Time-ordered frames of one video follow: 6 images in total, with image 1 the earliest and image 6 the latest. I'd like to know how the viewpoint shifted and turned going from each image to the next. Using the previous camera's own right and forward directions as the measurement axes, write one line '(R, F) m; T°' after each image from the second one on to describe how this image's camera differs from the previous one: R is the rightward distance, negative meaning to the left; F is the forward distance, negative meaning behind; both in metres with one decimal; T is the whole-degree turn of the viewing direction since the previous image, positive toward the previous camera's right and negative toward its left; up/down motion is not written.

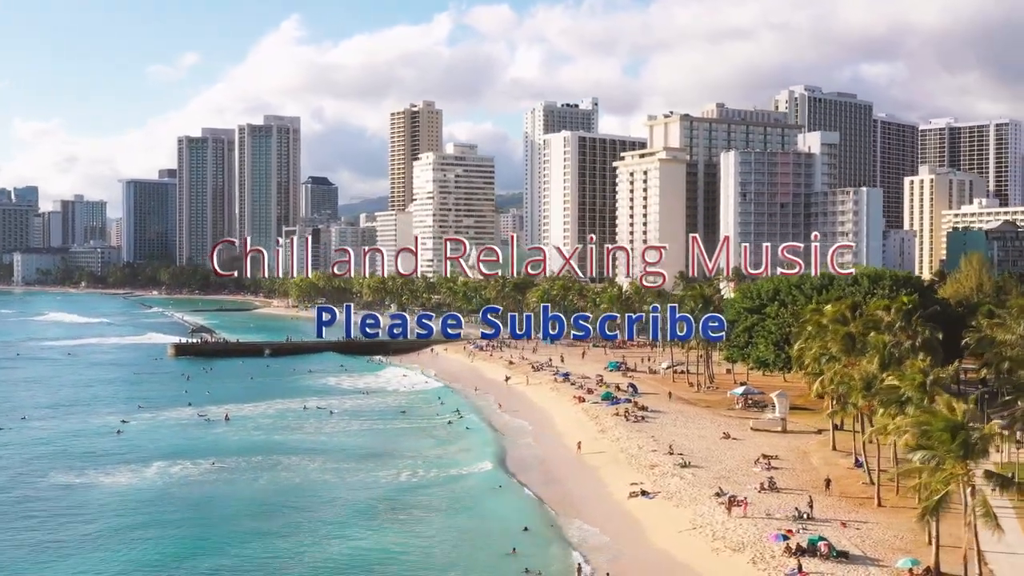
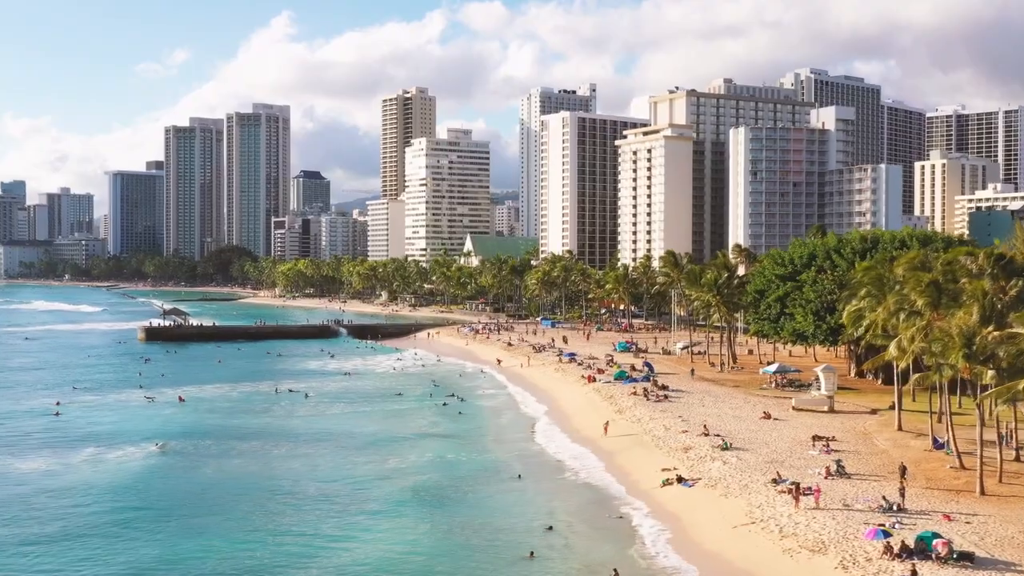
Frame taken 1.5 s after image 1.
(-0.5, +10.7) m; 0°
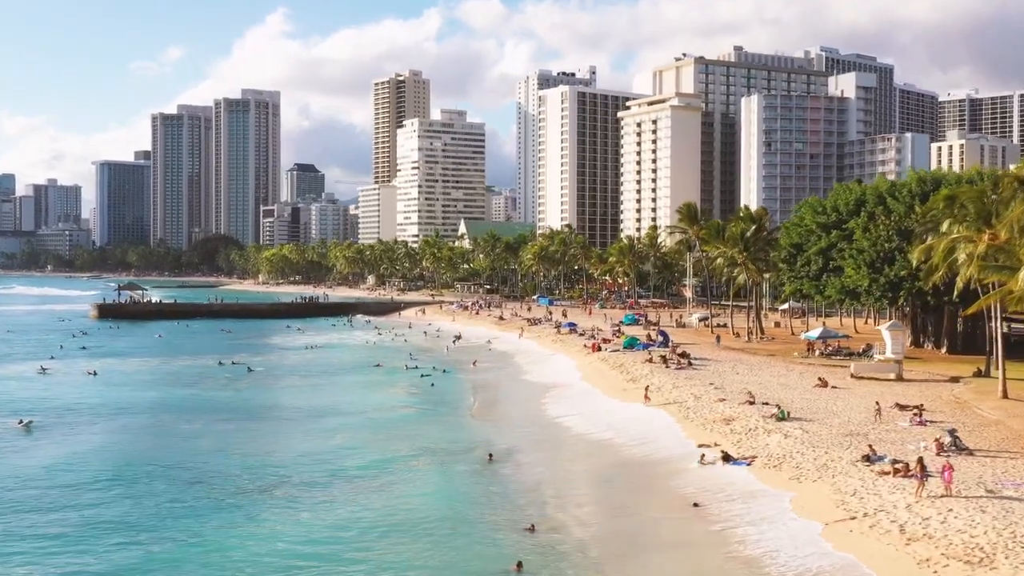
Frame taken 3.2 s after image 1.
(+0.6, +13.2) m; 0°
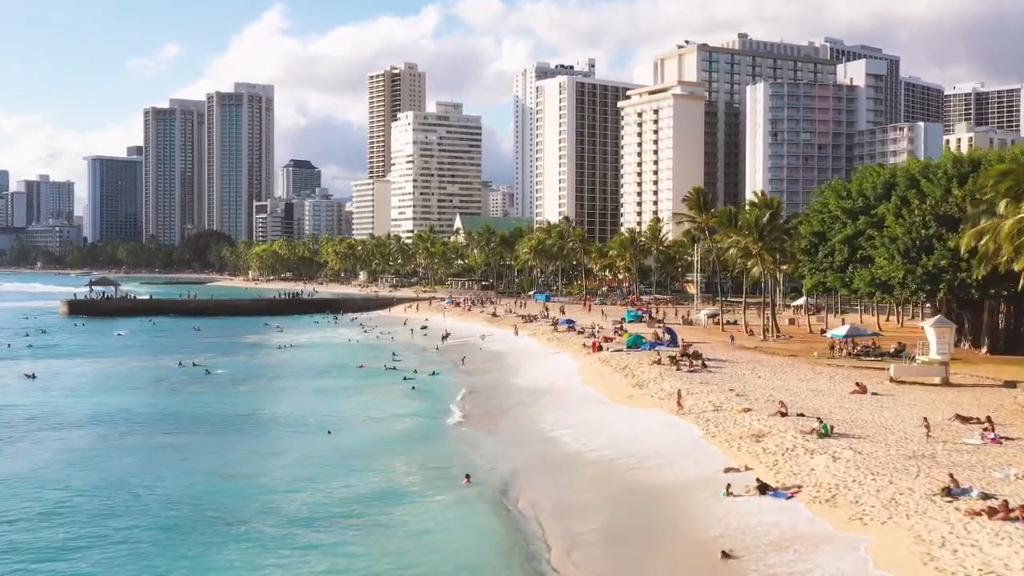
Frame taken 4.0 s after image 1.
(+0.4, +6.6) m; 0°
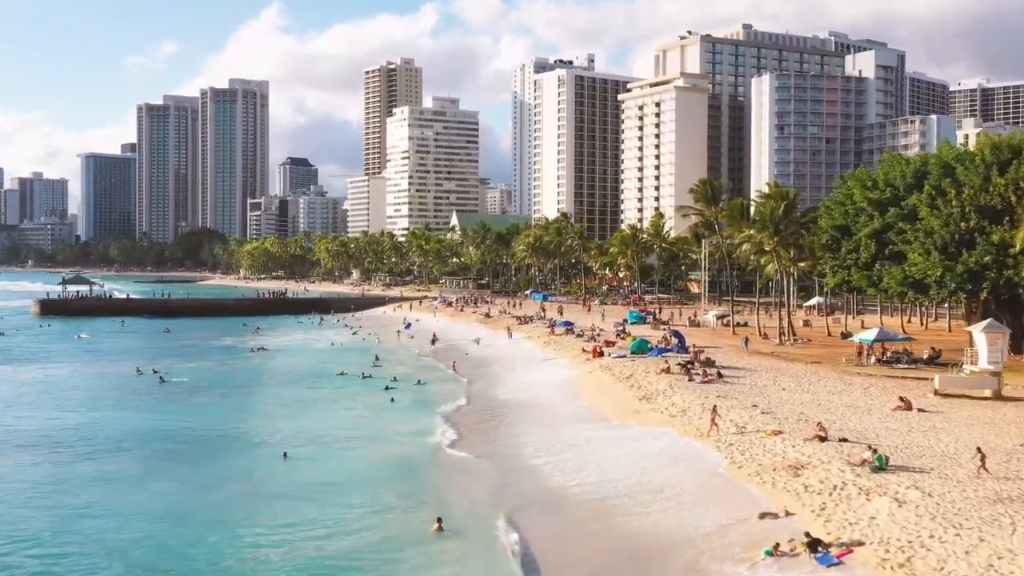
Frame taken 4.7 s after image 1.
(+0.3, +5.6) m; 0°
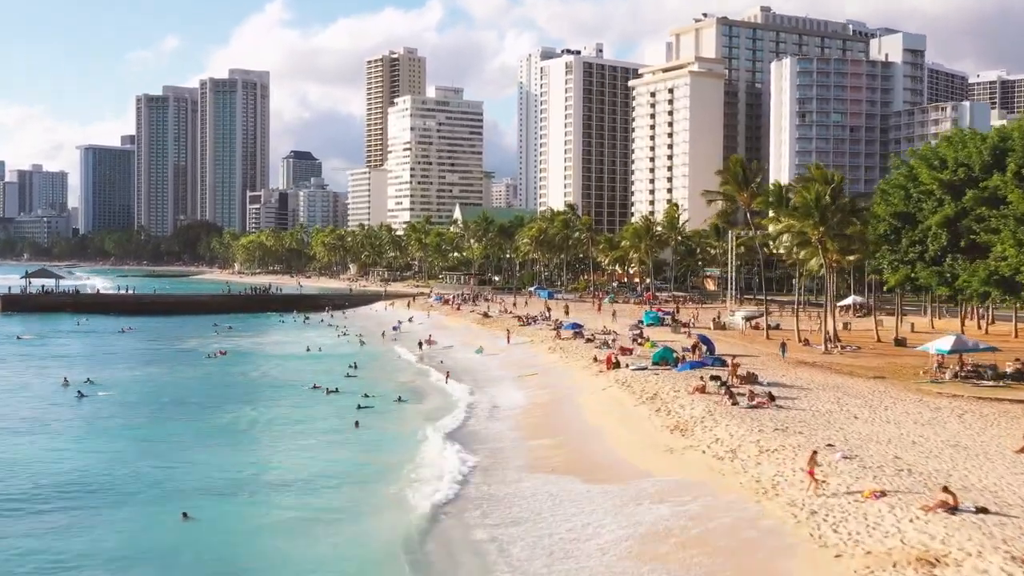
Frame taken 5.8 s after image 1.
(+0.3, +8.9) m; 0°
